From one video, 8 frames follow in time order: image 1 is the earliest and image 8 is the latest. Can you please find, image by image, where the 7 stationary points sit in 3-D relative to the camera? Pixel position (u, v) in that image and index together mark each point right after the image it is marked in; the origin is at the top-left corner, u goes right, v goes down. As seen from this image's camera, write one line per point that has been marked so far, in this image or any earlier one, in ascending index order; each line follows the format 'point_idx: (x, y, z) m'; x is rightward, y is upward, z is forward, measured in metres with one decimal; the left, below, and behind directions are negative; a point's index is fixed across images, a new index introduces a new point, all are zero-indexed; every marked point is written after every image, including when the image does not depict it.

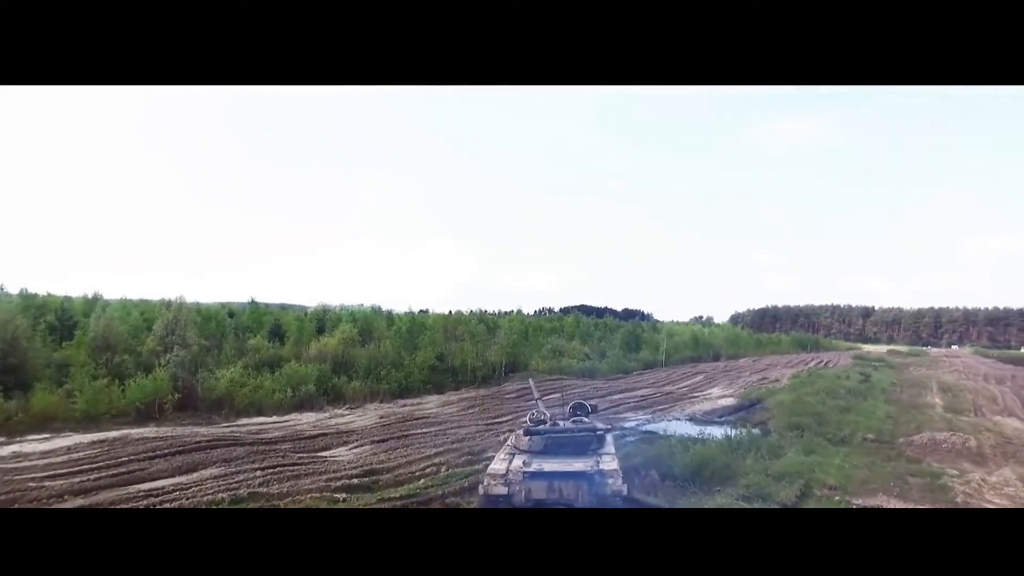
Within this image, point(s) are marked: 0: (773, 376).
0: (+2.2, -0.8, +5.7) m
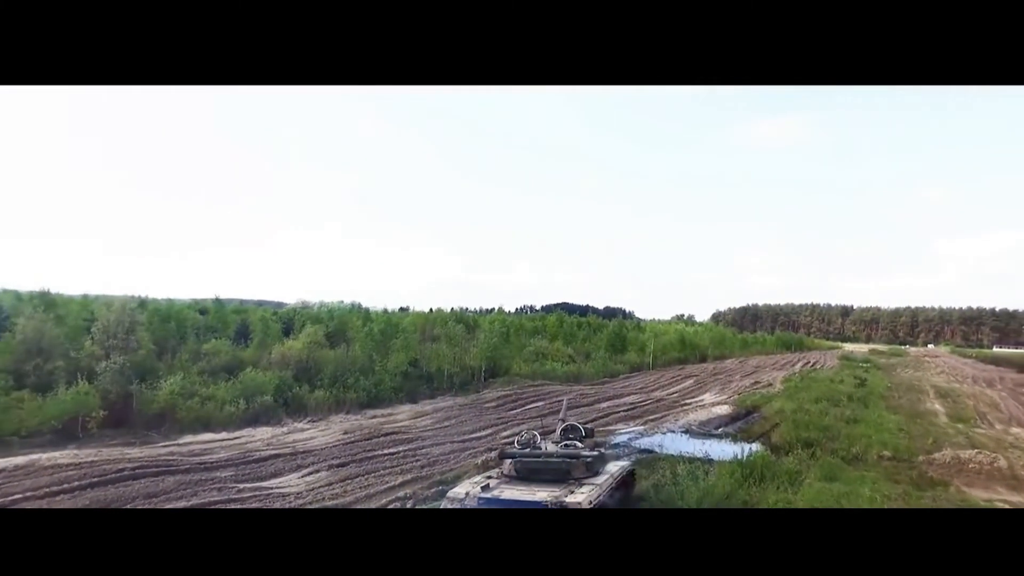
0: (+2.0, -0.7, +5.5) m
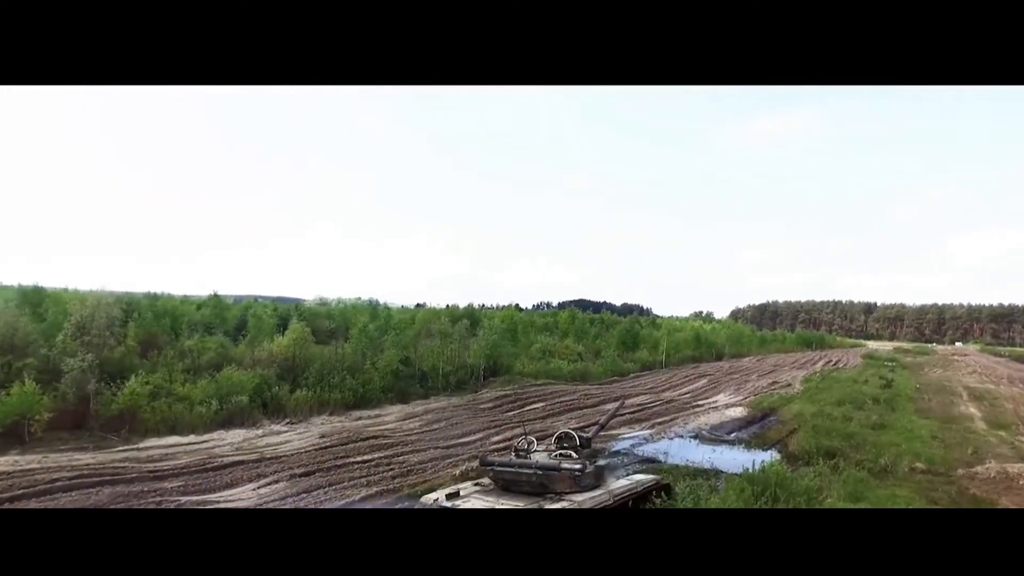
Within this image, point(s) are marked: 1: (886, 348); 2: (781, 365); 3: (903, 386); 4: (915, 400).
0: (+2.1, -0.7, +5.3) m
1: (+2.5, -0.4, +4.4) m
2: (+2.1, -0.6, +5.4) m
3: (+2.5, -0.6, +4.3) m
4: (+2.5, -0.7, +4.3) m
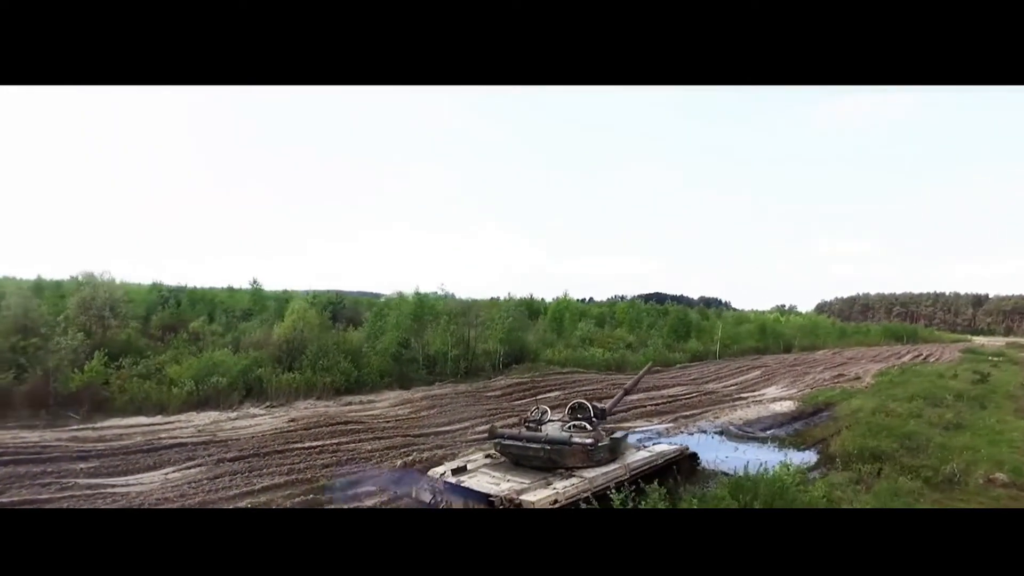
0: (+2.4, -0.6, +4.8) m
1: (+2.7, -0.3, +3.9) m
2: (+2.4, -0.5, +4.9) m
3: (+2.7, -0.5, +3.8) m
4: (+2.8, -0.6, +3.7) m
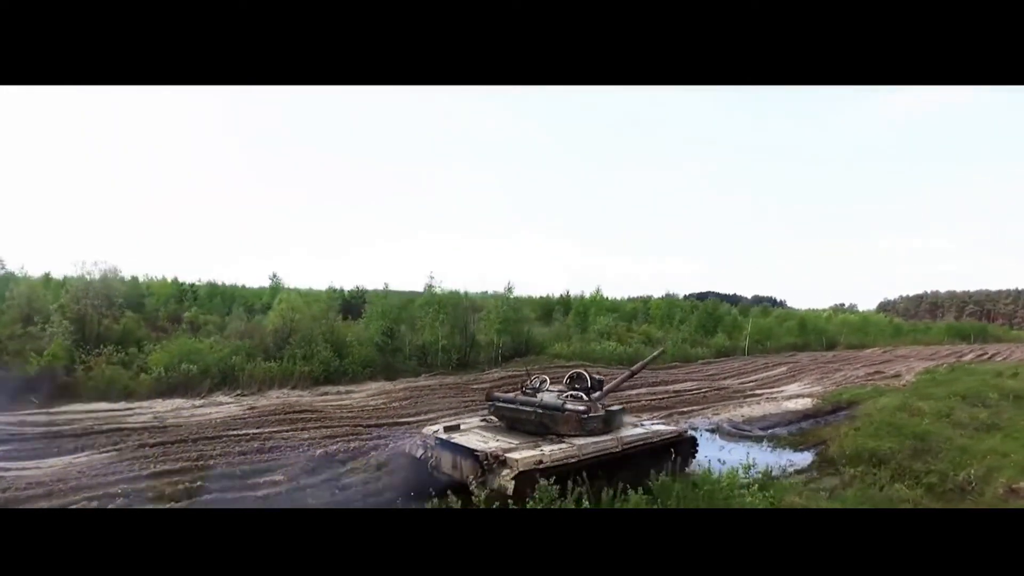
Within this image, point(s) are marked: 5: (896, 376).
0: (+2.6, -0.6, +4.5) m
1: (+2.8, -0.3, +3.5) m
2: (+2.6, -0.5, +4.5) m
3: (+2.8, -0.5, +3.4) m
4: (+2.8, -0.6, +3.4) m
5: (+2.6, -0.6, +4.5) m
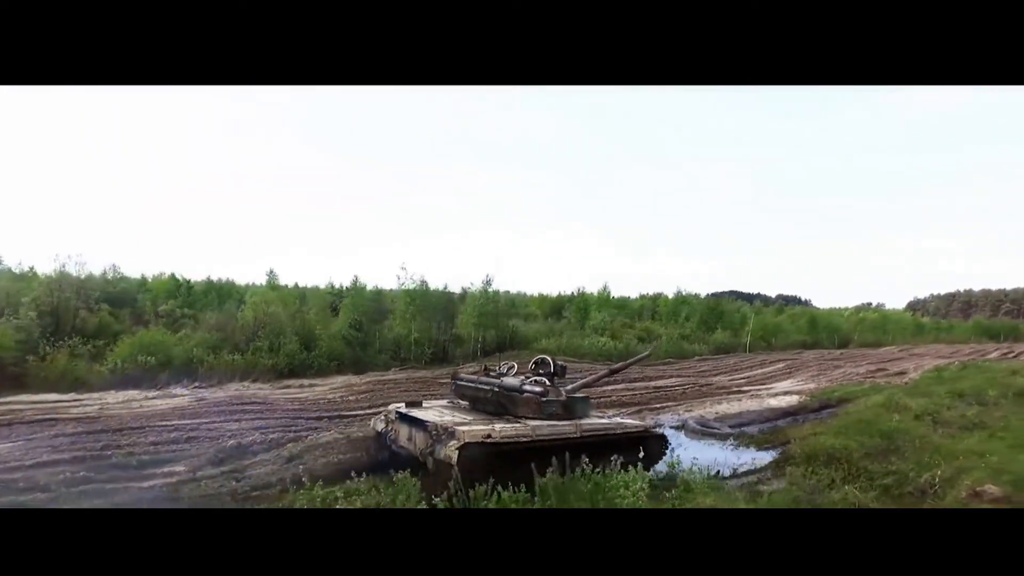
0: (+2.7, -0.5, +4.5) m
1: (+2.9, -0.2, +3.6) m
2: (+2.7, -0.5, +4.6) m
3: (+2.9, -0.5, +3.4) m
4: (+2.9, -0.5, +3.4) m
5: (+2.7, -0.6, +4.5) m
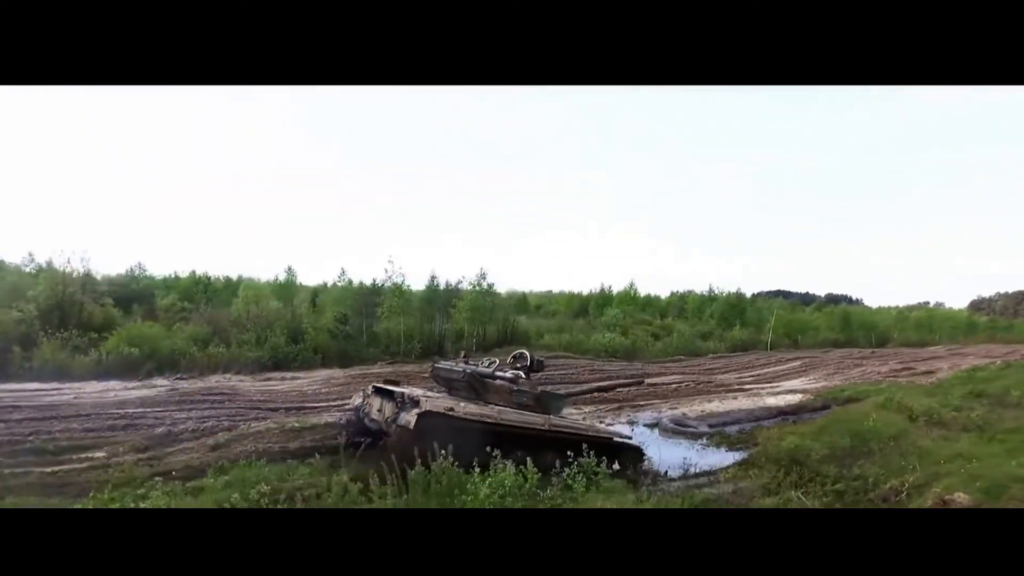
0: (+2.9, -0.5, +4.5) m
1: (+3.1, -0.2, +3.6) m
2: (+2.9, -0.4, +4.6) m
3: (+3.1, -0.5, +3.5) m
4: (+3.2, -0.5, +3.4) m
5: (+2.9, -0.6, +4.5) m
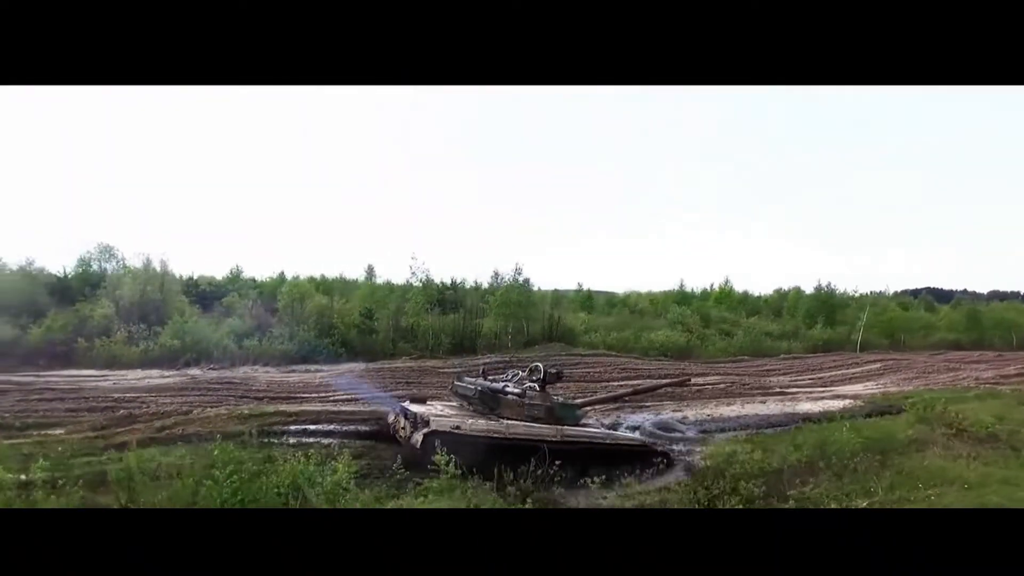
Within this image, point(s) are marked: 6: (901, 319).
0: (+3.5, -0.5, +4.2) m
1: (+3.7, -0.2, +3.2) m
2: (+3.5, -0.4, +4.2) m
3: (+3.7, -0.4, +3.1) m
4: (+3.8, -0.5, +3.0) m
5: (+3.6, -0.6, +4.1) m
6: (+2.5, -0.2, +4.4) m
